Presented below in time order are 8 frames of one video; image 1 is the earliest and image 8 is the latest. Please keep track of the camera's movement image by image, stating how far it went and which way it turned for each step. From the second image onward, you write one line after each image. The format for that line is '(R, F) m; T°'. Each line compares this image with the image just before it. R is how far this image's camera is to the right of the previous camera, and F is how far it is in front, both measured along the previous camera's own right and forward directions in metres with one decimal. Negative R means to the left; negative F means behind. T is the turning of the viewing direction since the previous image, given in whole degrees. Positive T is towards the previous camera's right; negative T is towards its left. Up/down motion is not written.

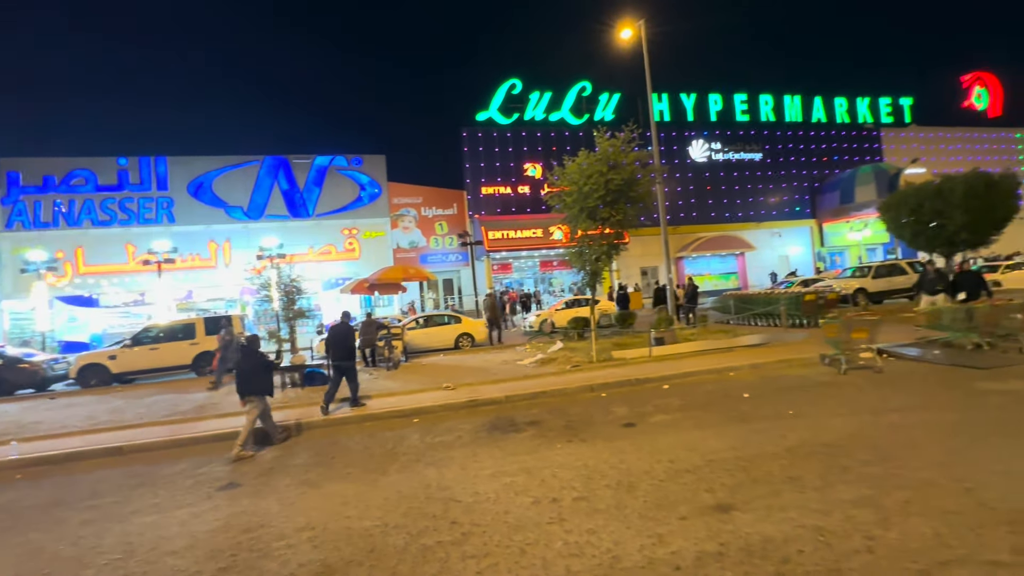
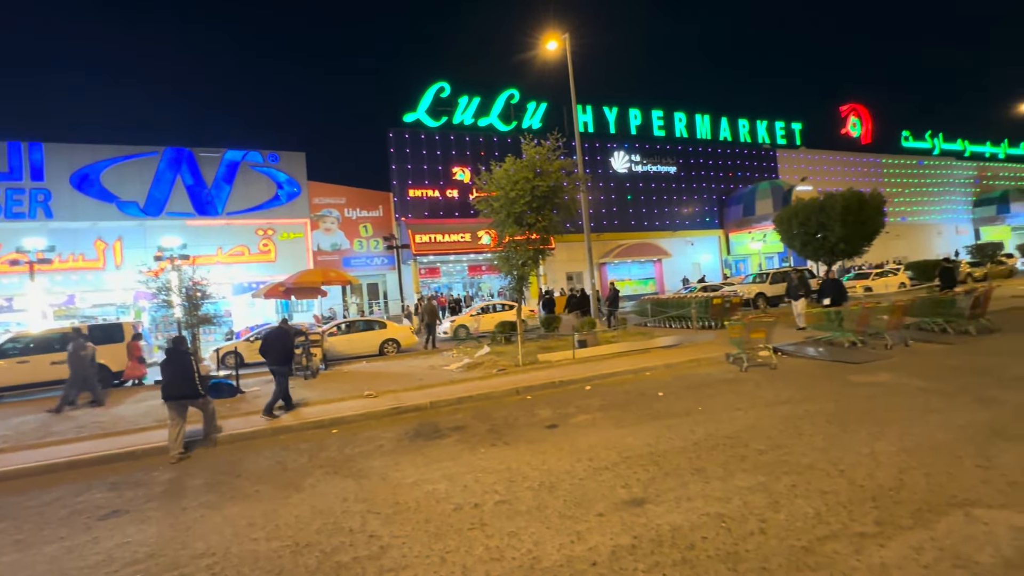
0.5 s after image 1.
(+0.1, 0.0) m; +9°
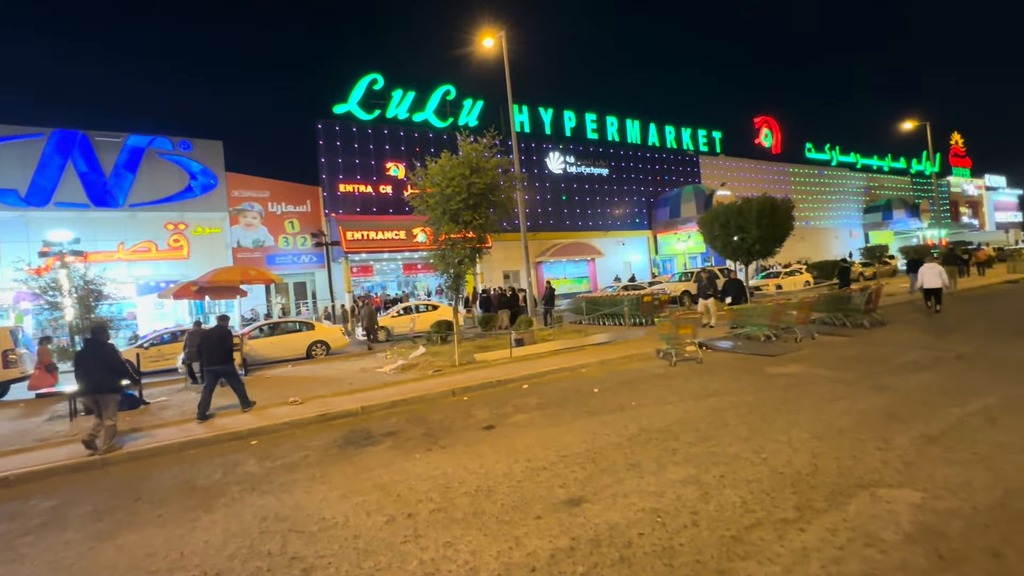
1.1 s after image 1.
(0.0, +0.2) m; +8°
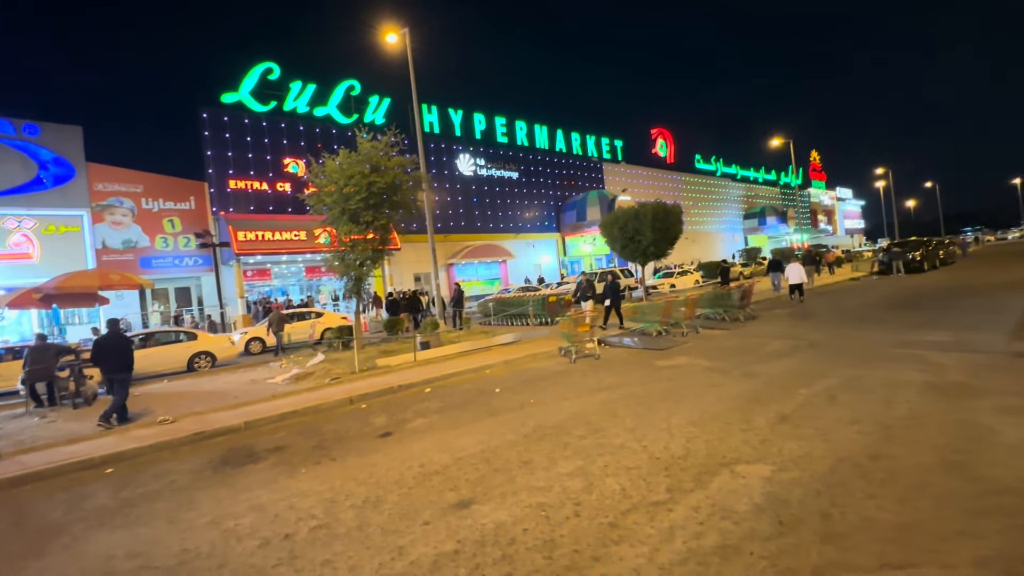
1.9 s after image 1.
(+0.3, 0.0) m; +10°
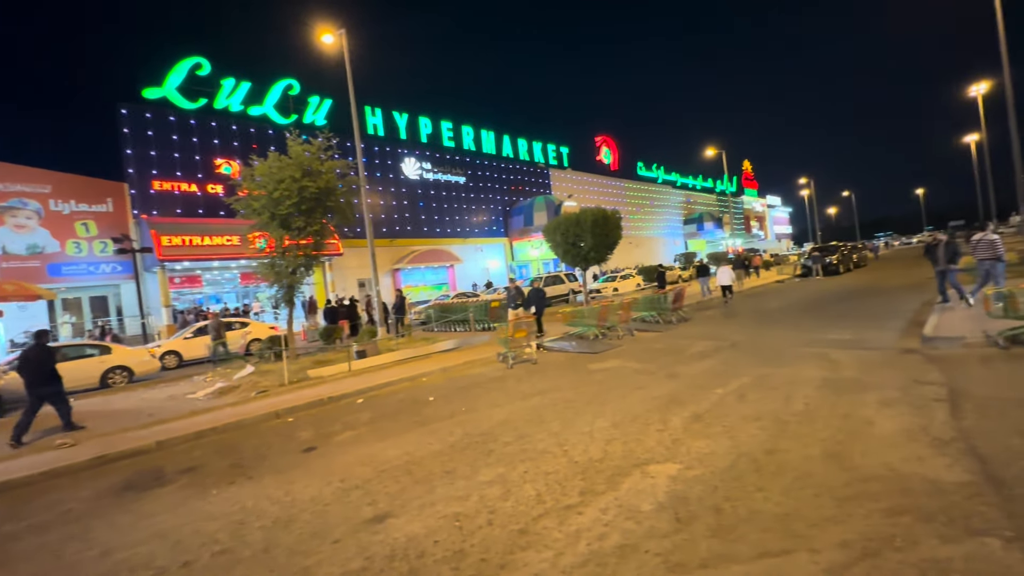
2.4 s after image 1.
(+0.4, -0.1) m; +6°
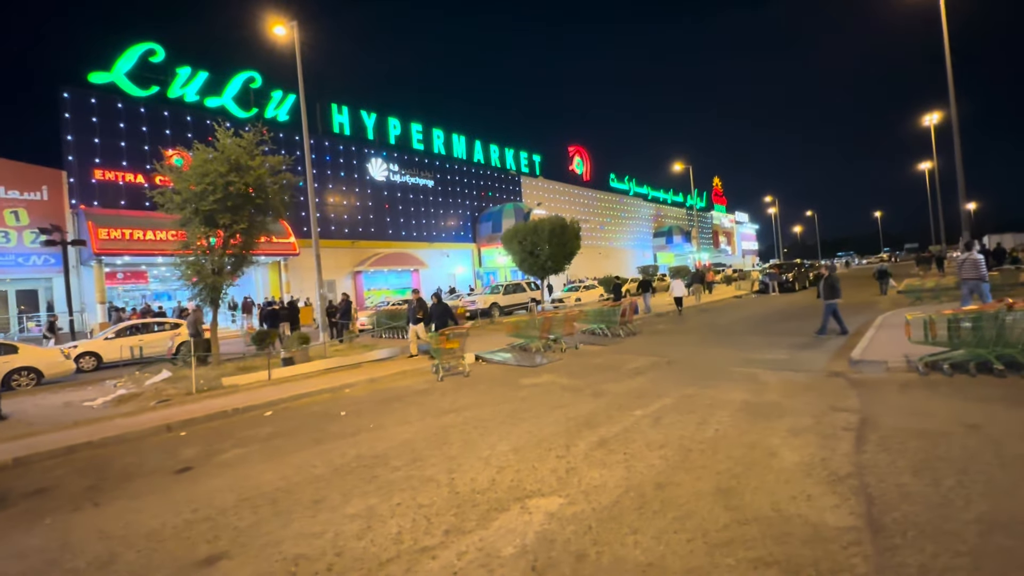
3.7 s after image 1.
(+1.0, +0.4) m; +3°
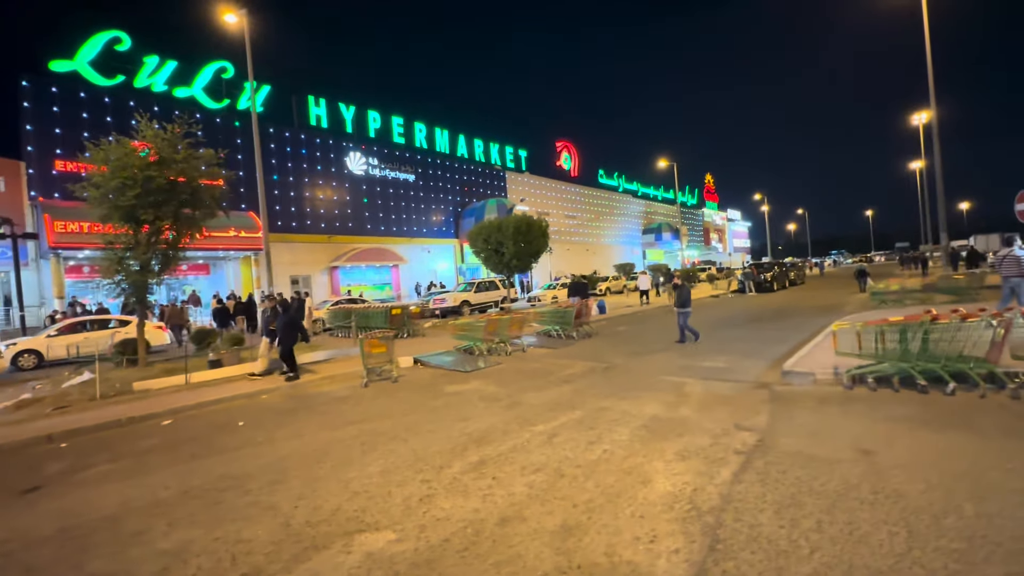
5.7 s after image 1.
(+1.5, +0.5) m; 0°
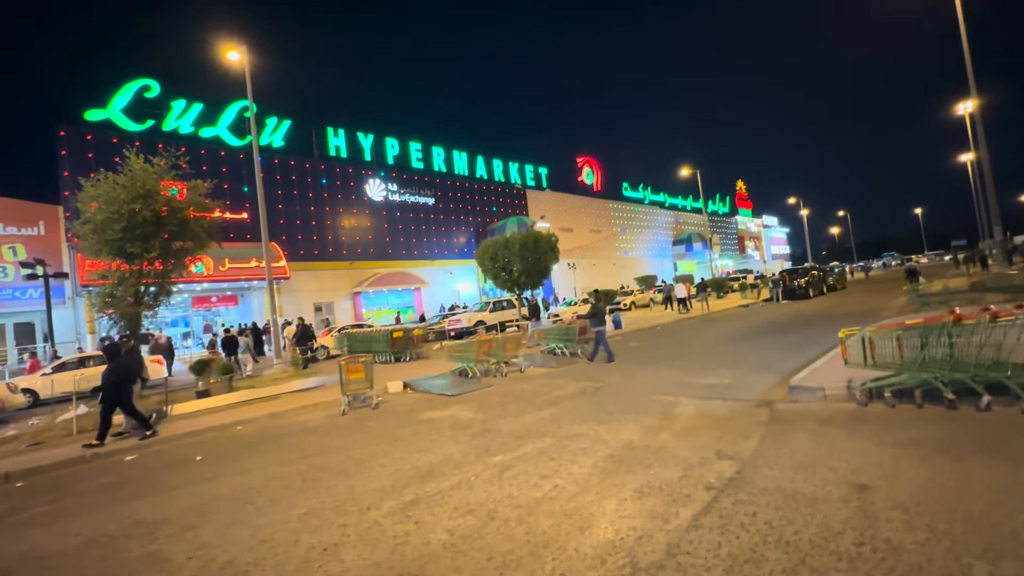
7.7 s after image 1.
(+1.2, +0.7) m; -4°
